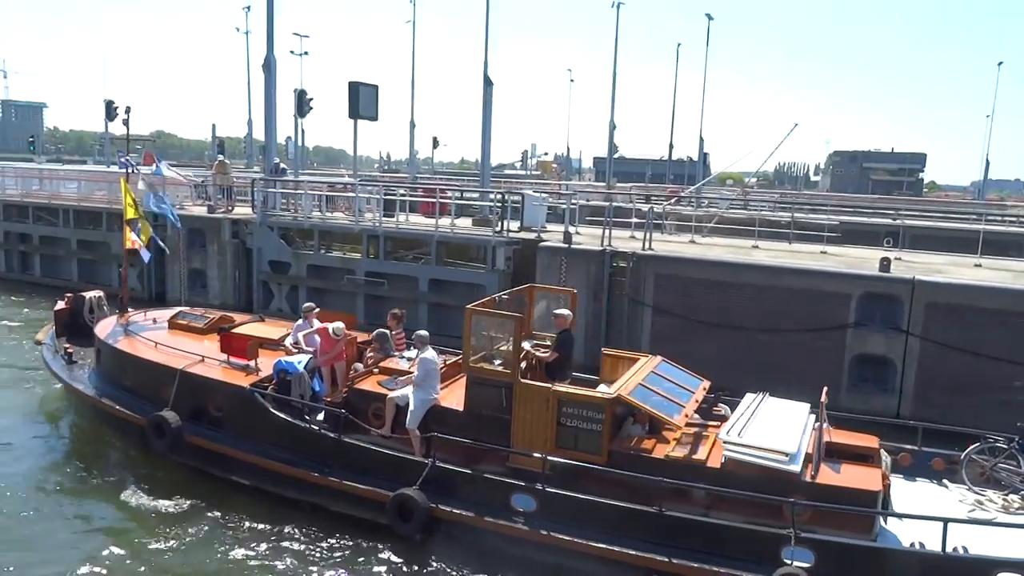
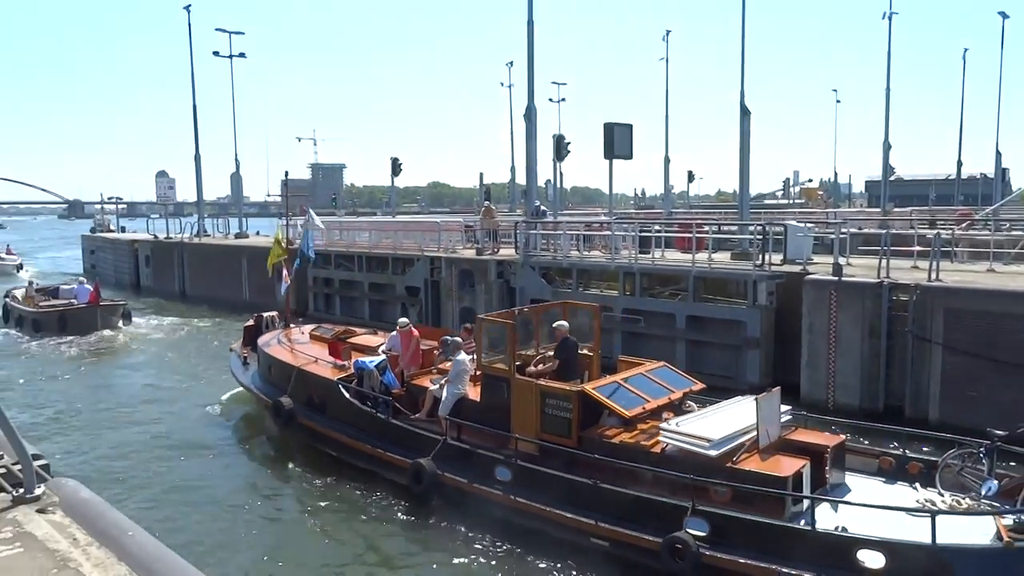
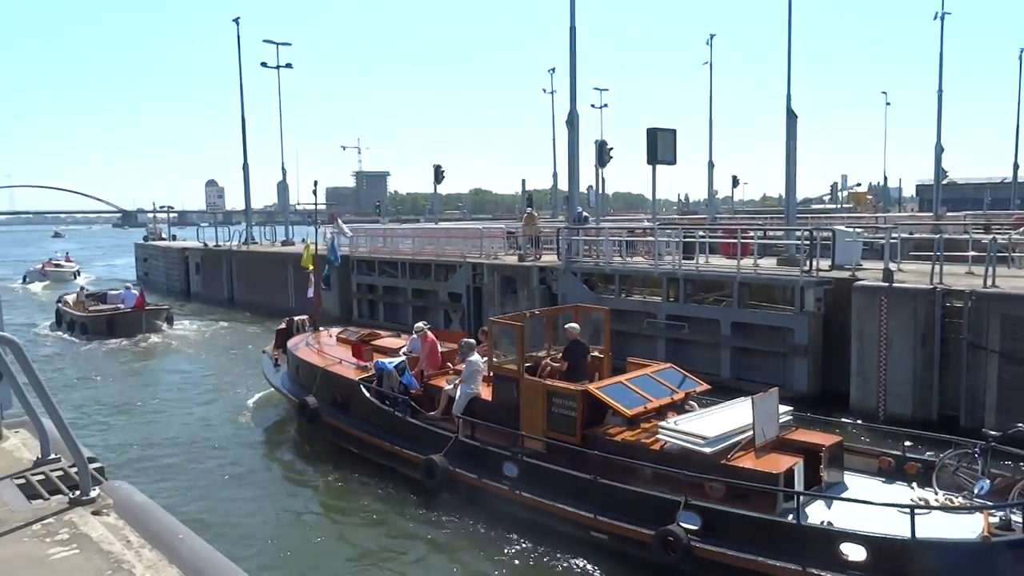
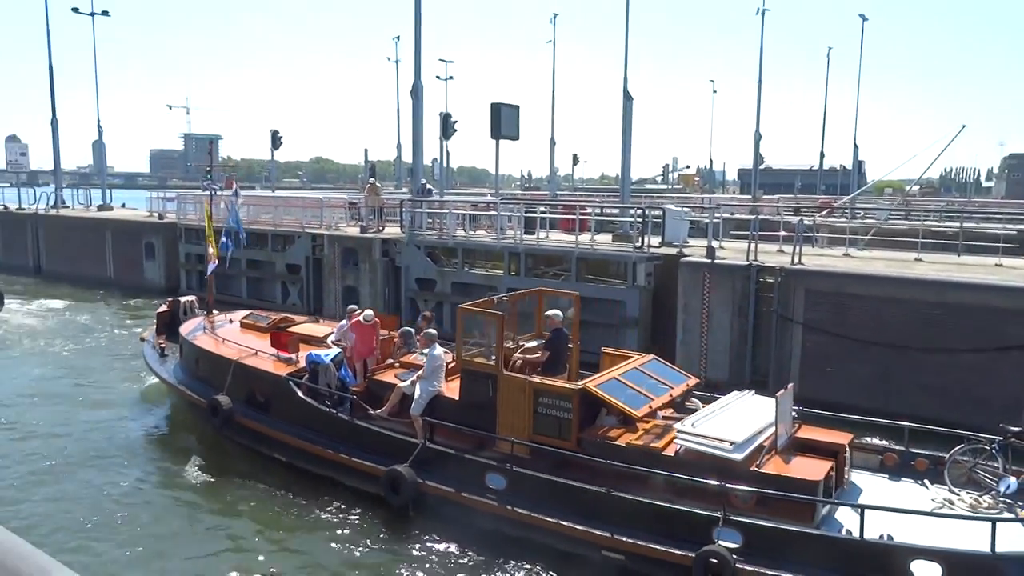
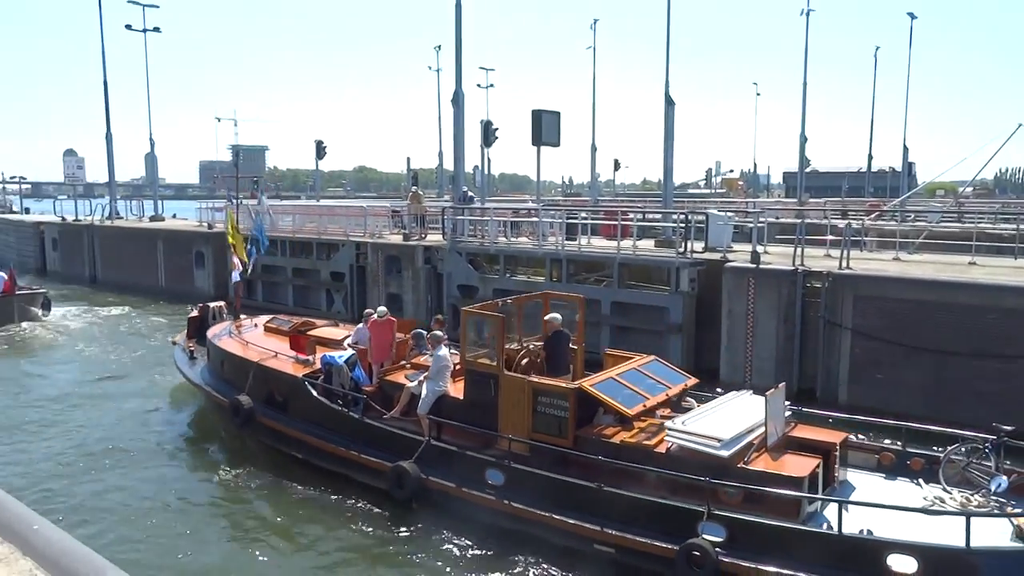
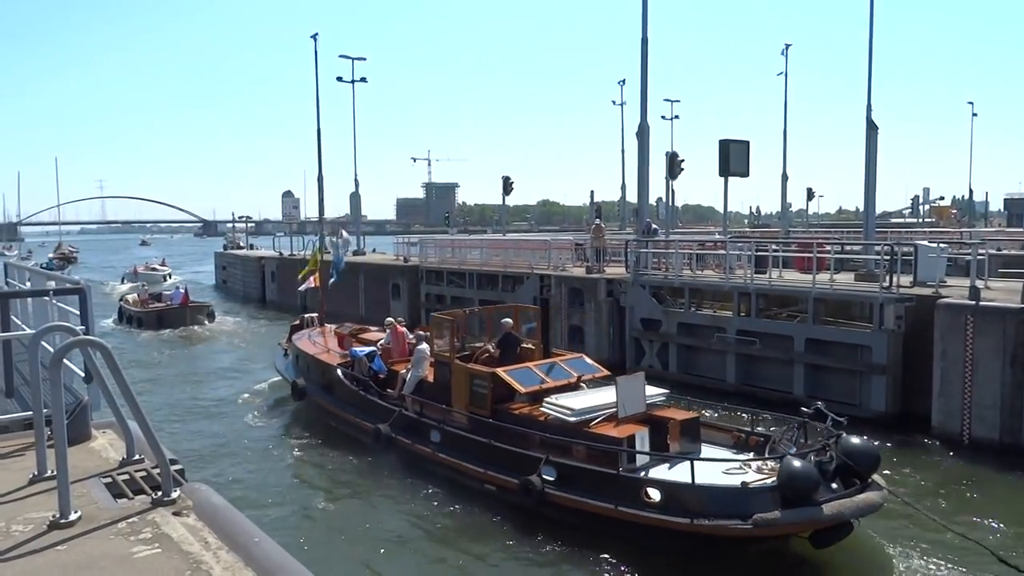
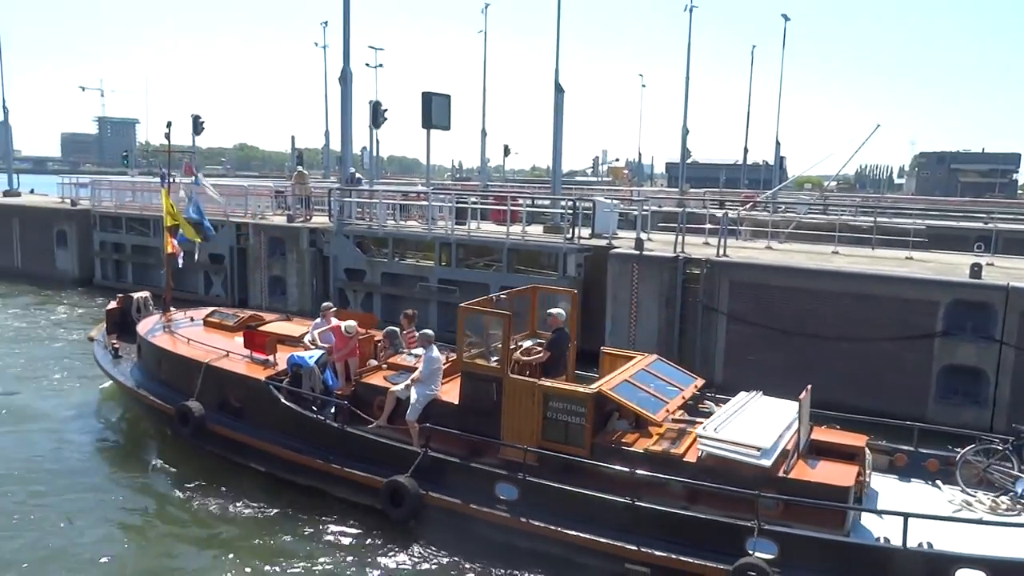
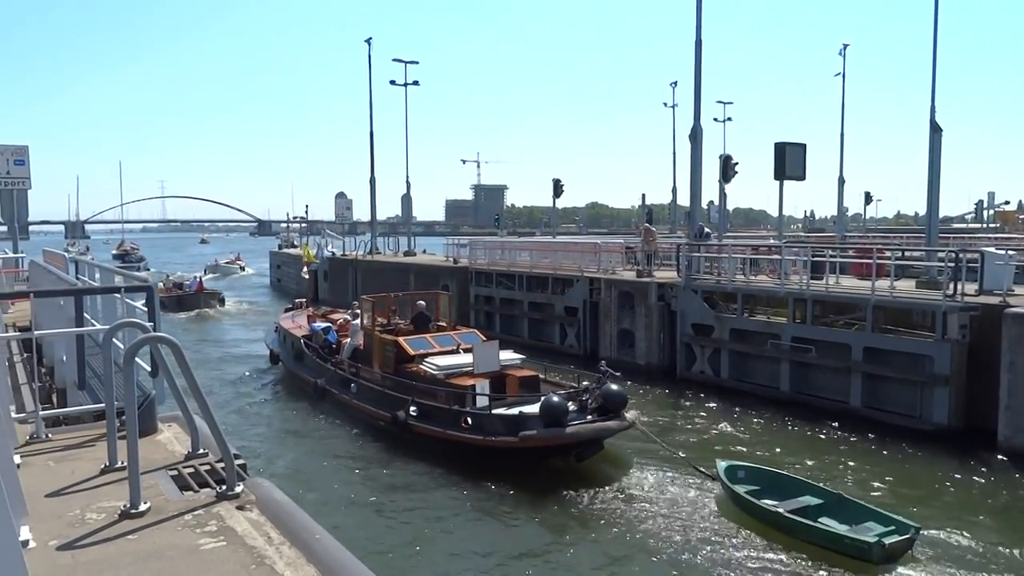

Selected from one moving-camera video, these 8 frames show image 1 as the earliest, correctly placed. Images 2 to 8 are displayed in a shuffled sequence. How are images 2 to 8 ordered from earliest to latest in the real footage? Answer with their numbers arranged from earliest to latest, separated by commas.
7, 4, 5, 2, 3, 6, 8
